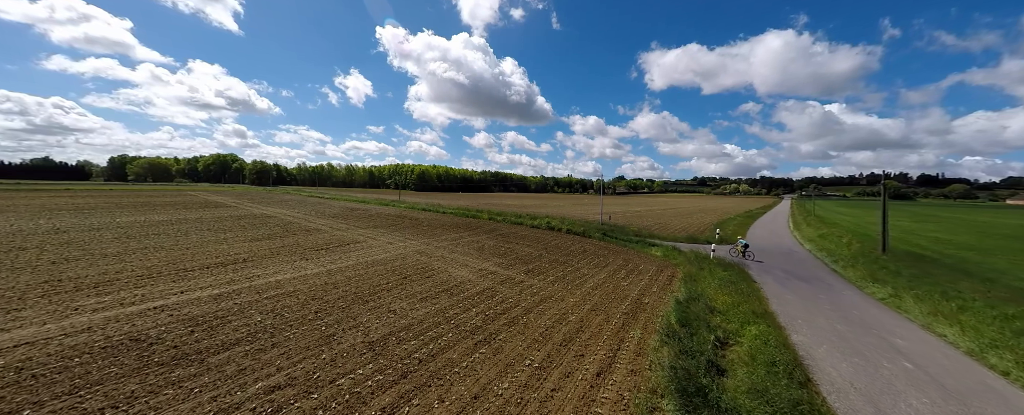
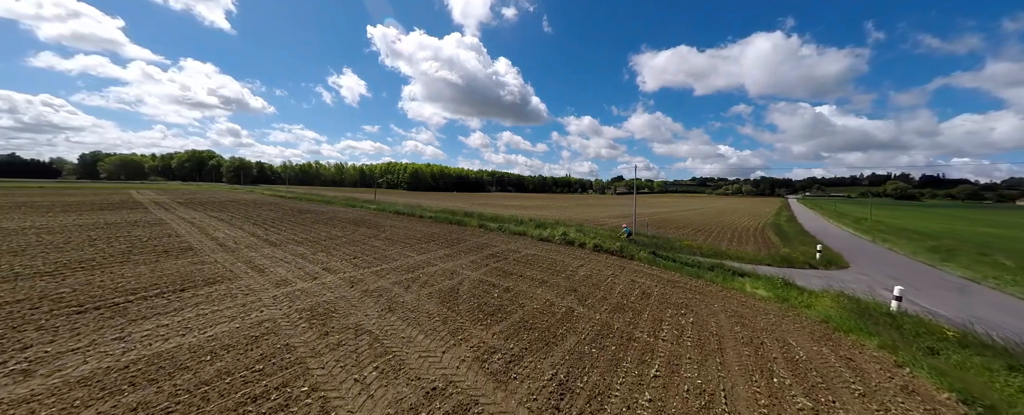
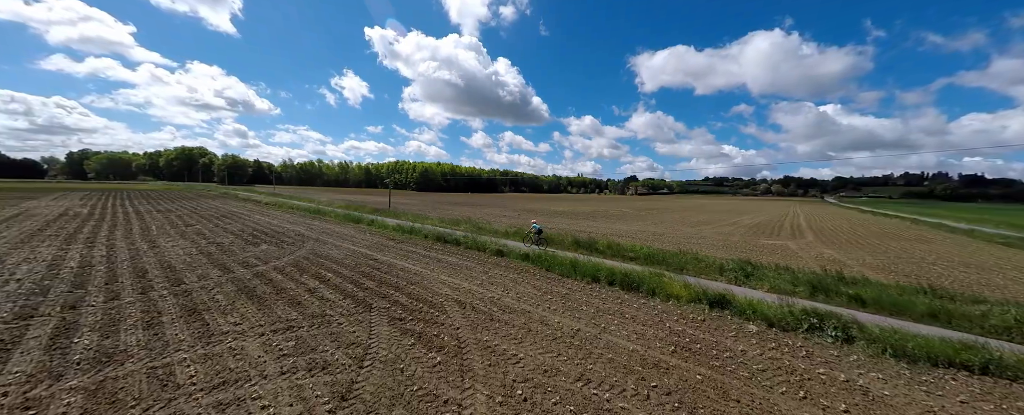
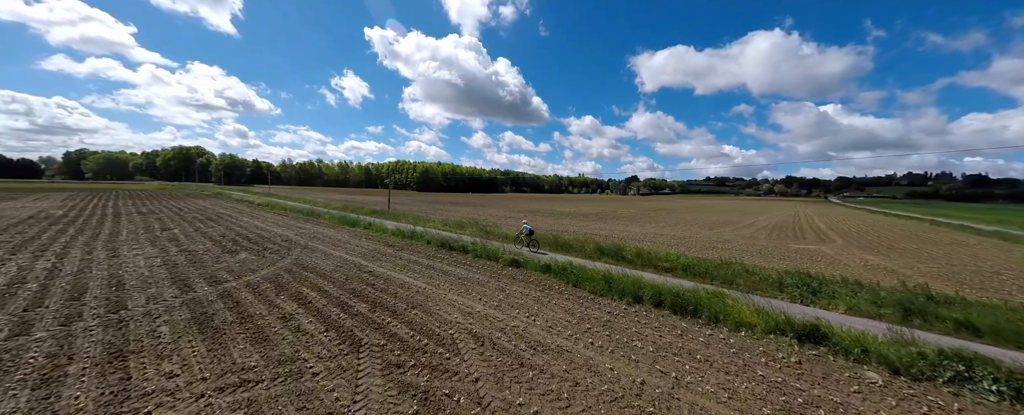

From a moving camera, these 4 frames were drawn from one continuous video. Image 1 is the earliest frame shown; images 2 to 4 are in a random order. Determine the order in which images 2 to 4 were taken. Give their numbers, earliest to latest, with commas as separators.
2, 3, 4
